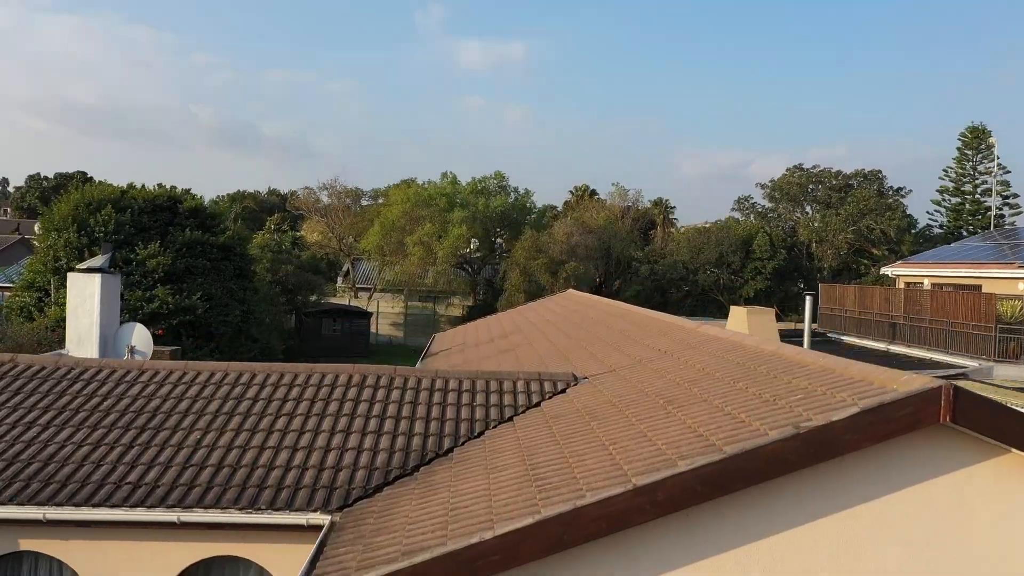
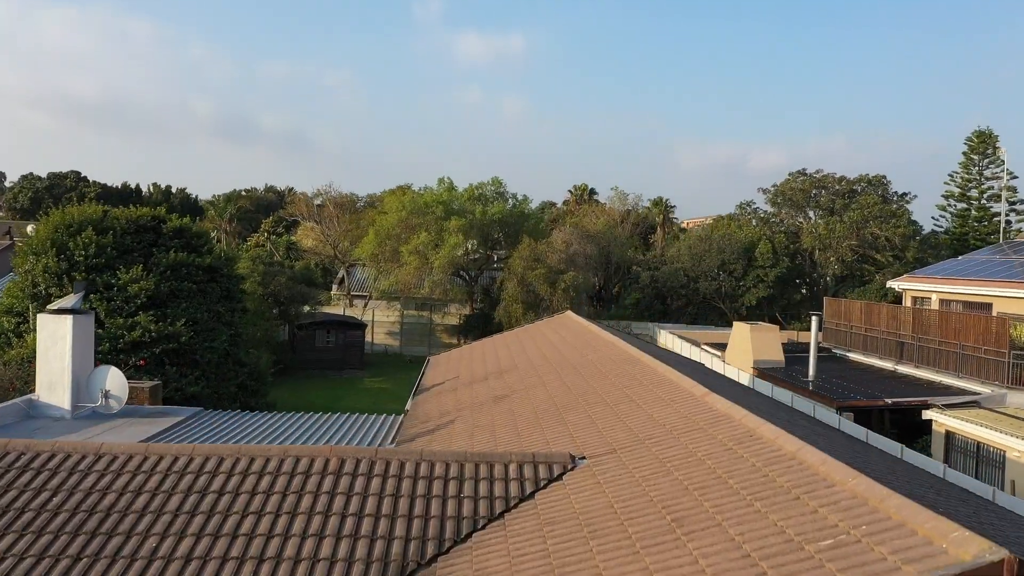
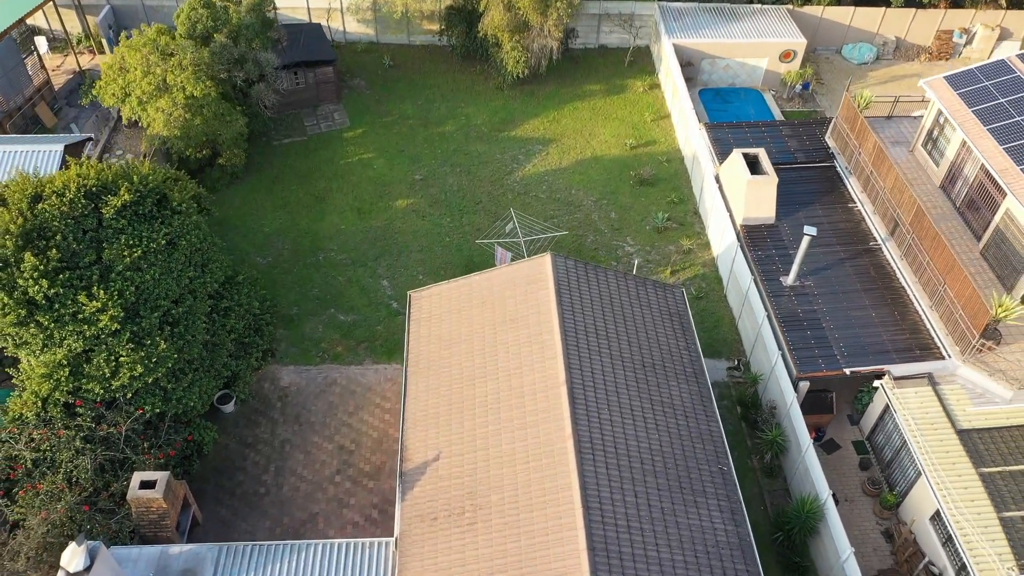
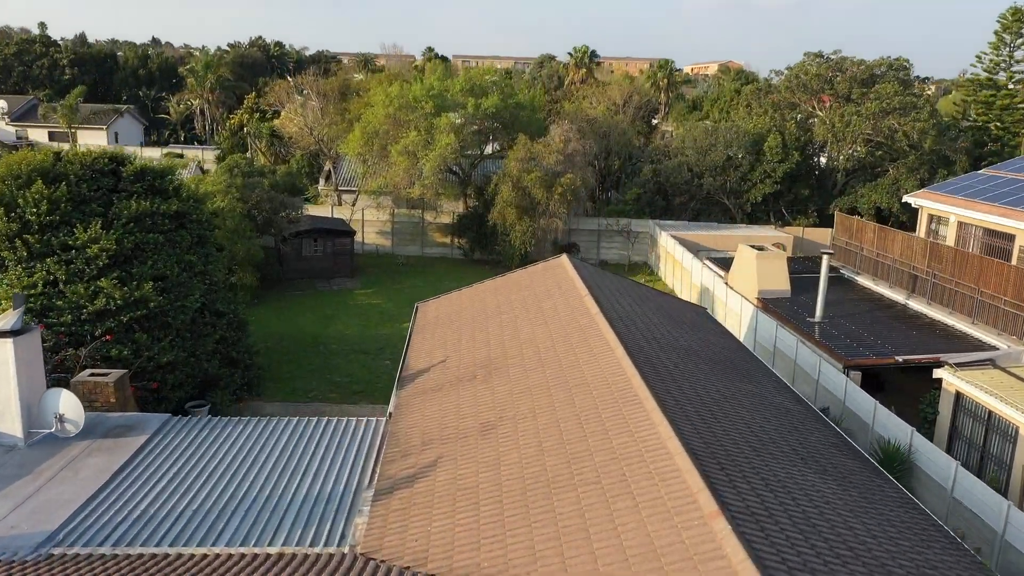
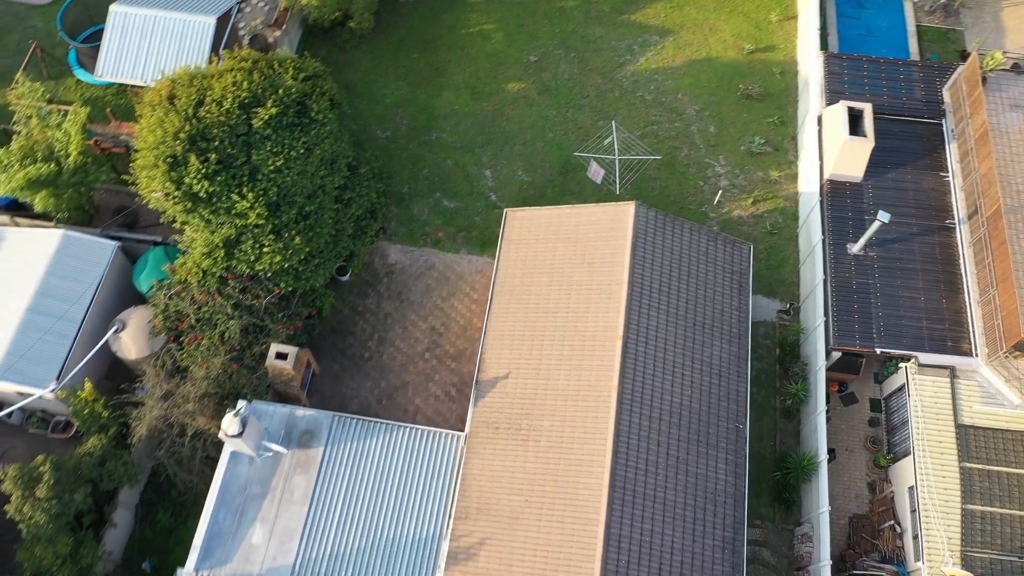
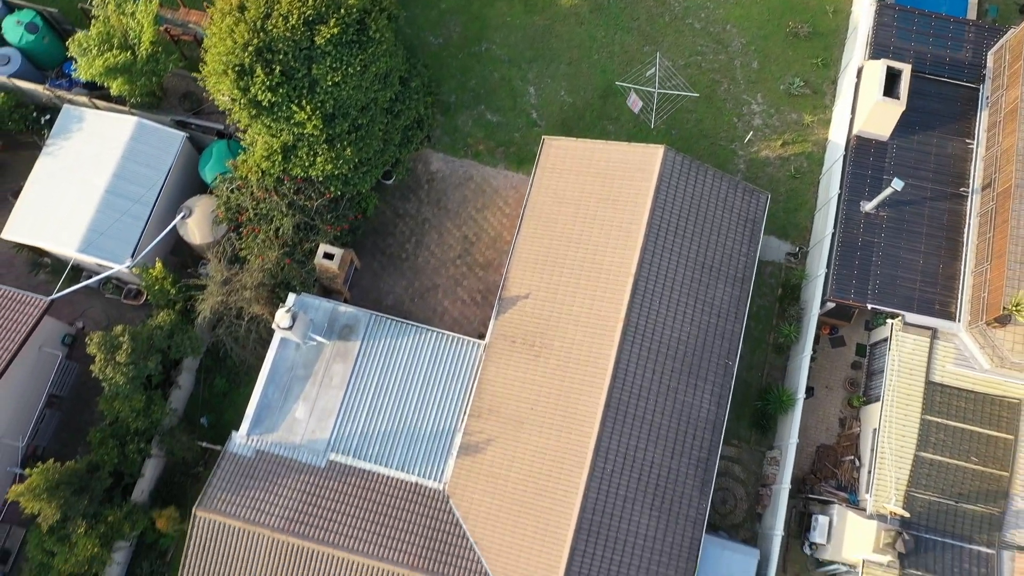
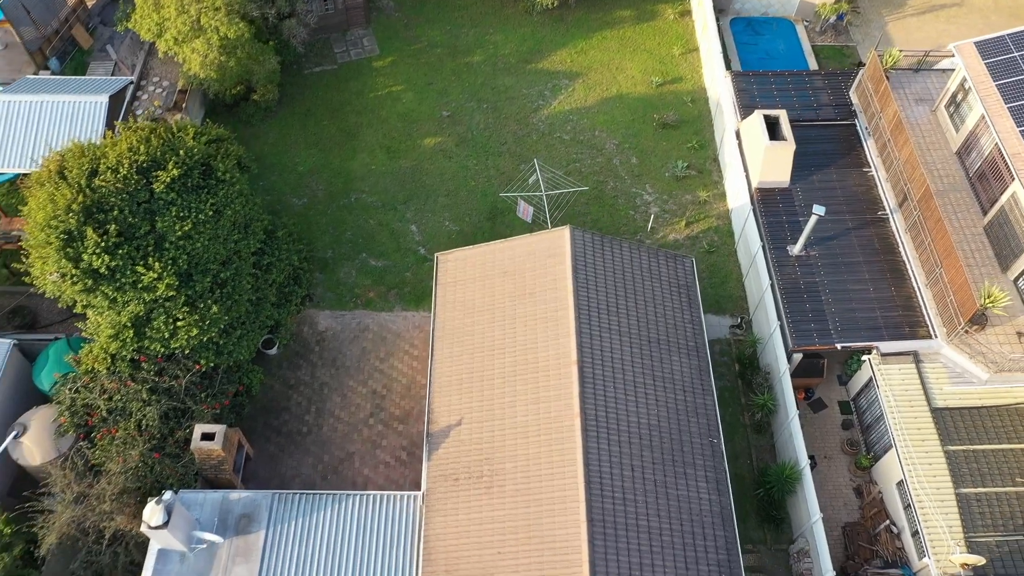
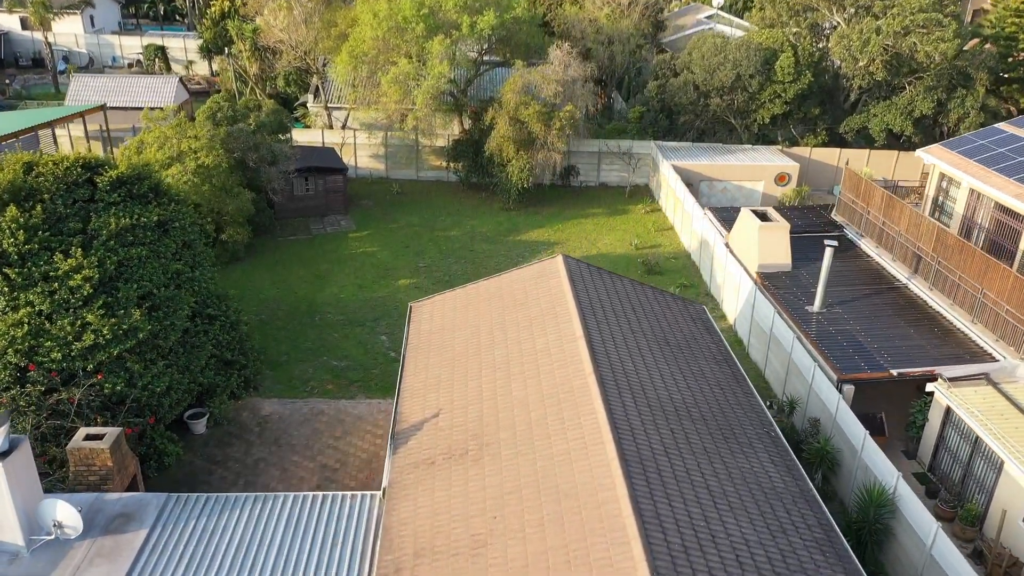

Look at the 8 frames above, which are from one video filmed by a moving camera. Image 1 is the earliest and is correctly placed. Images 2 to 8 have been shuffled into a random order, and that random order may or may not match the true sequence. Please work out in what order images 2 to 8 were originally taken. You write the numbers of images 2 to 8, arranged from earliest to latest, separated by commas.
2, 4, 8, 3, 7, 5, 6
